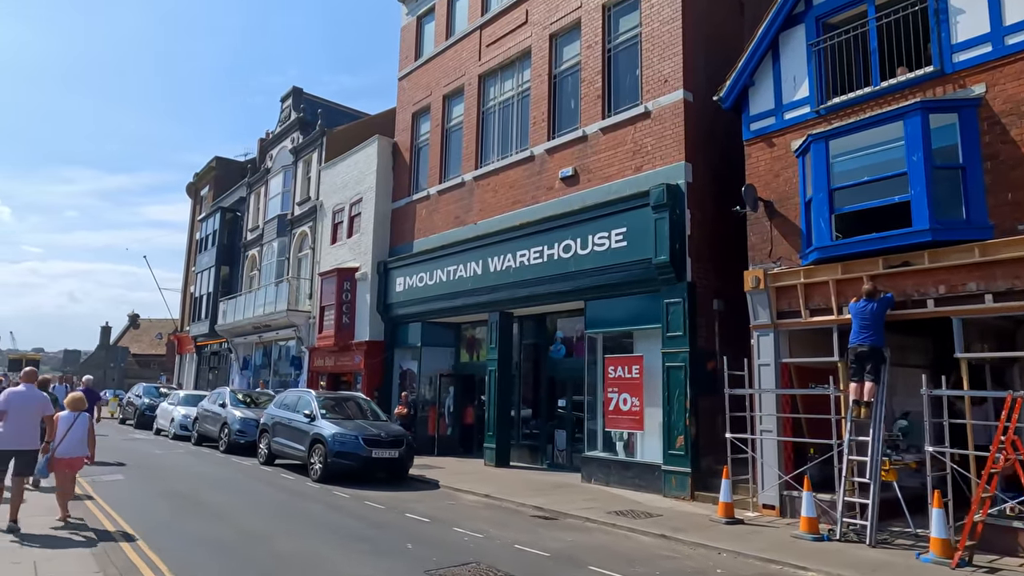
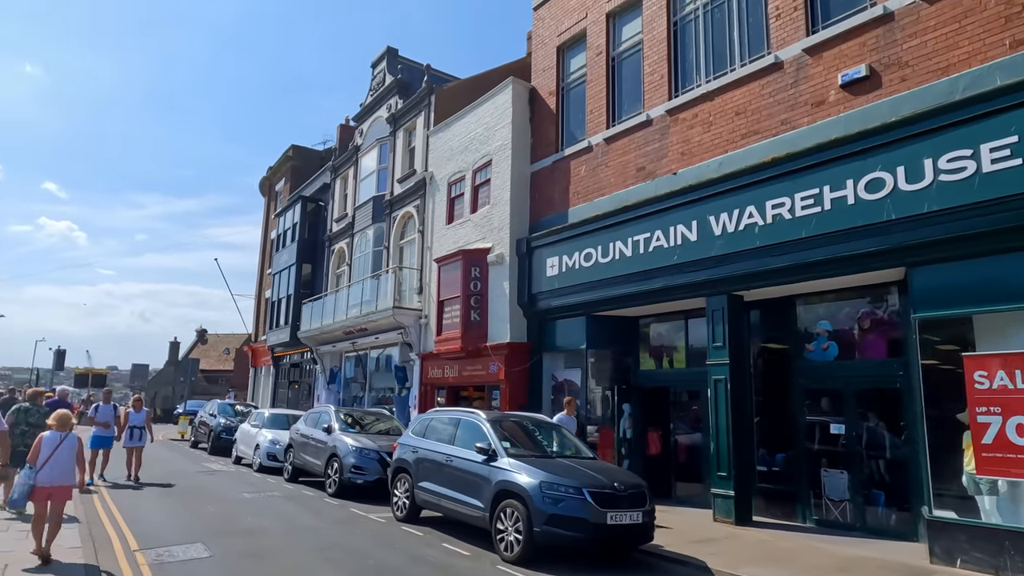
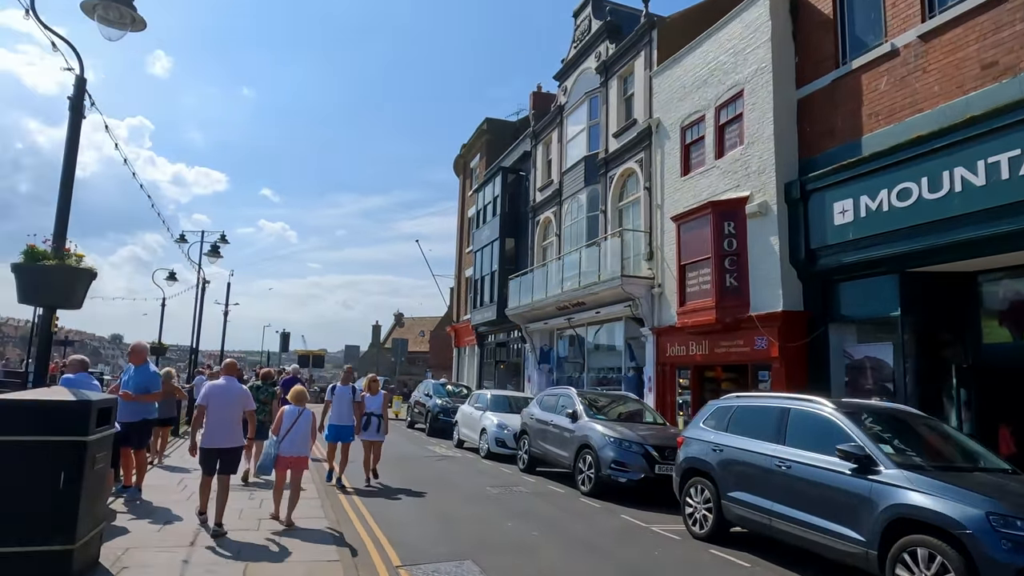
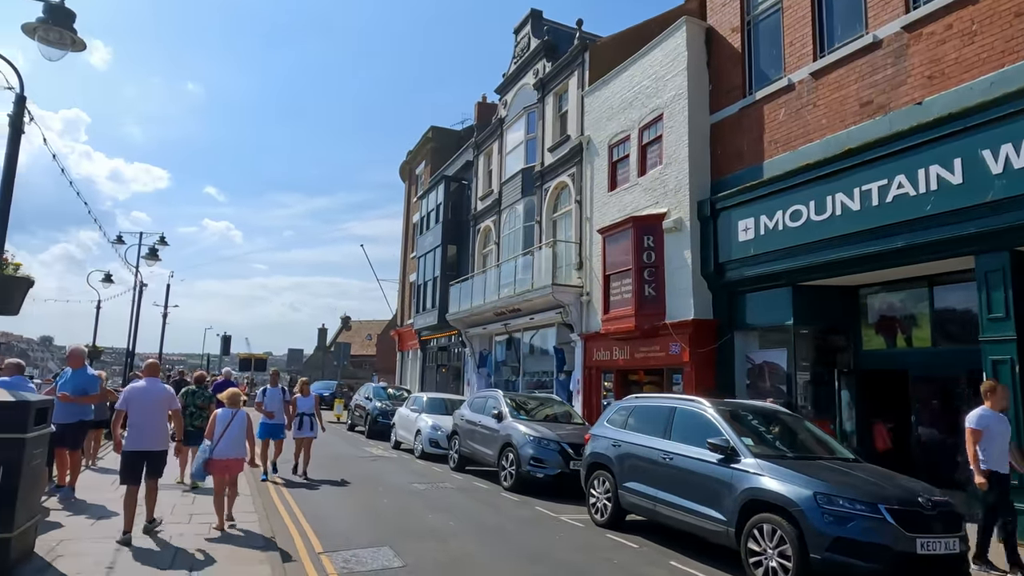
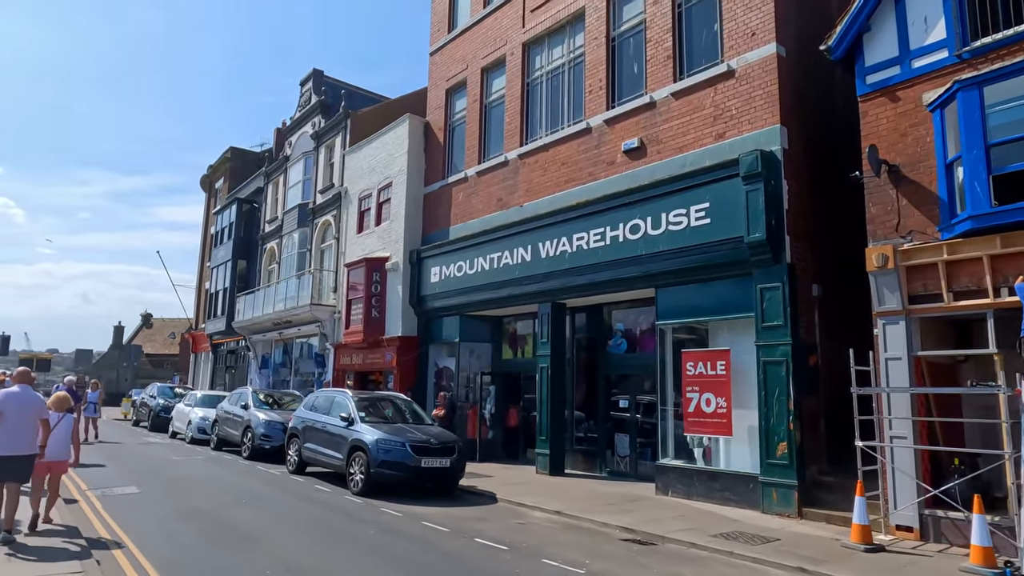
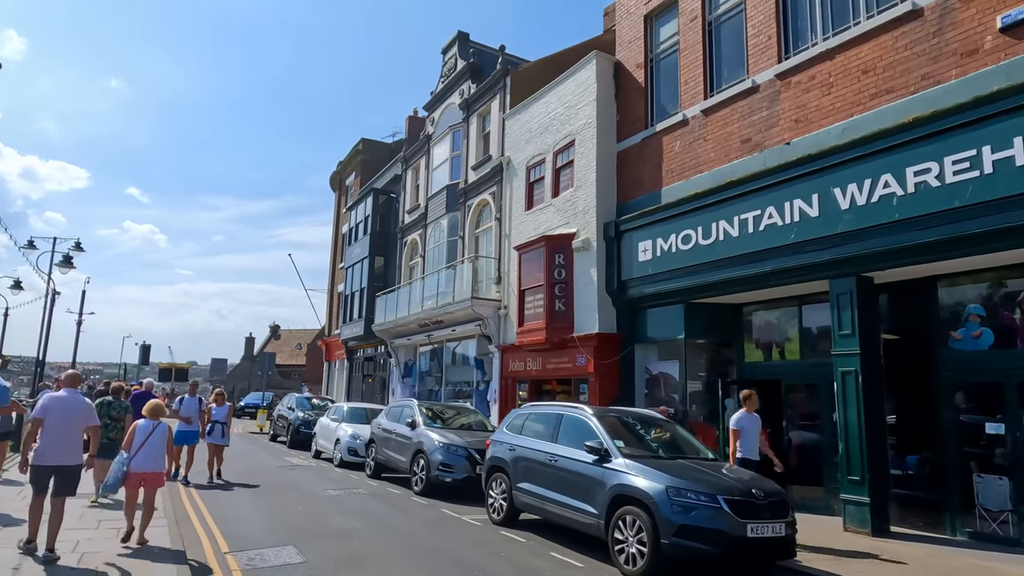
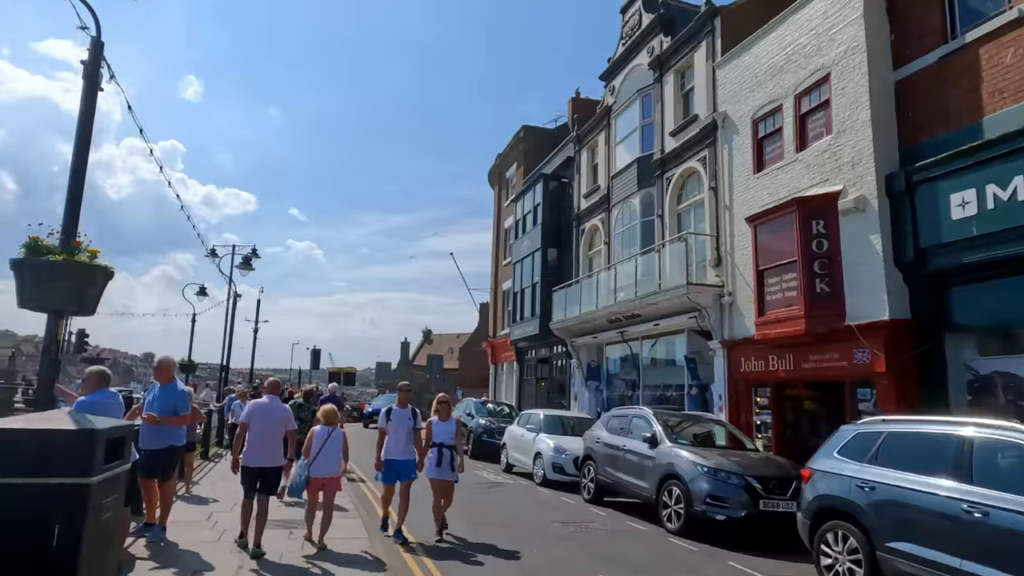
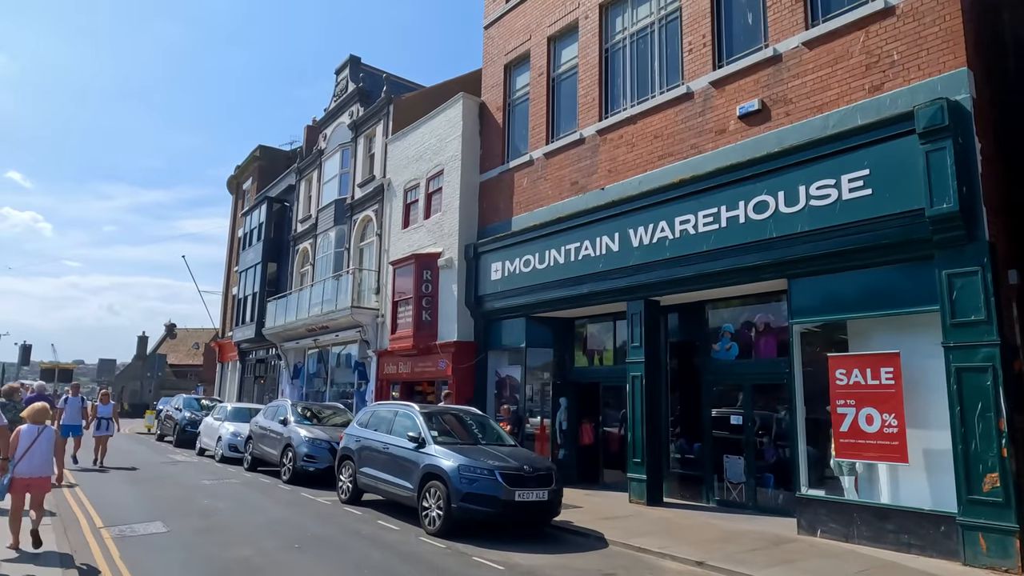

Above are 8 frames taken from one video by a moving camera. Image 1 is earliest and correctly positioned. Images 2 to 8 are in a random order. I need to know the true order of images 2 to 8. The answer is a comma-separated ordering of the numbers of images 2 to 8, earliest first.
5, 8, 2, 6, 4, 3, 7
